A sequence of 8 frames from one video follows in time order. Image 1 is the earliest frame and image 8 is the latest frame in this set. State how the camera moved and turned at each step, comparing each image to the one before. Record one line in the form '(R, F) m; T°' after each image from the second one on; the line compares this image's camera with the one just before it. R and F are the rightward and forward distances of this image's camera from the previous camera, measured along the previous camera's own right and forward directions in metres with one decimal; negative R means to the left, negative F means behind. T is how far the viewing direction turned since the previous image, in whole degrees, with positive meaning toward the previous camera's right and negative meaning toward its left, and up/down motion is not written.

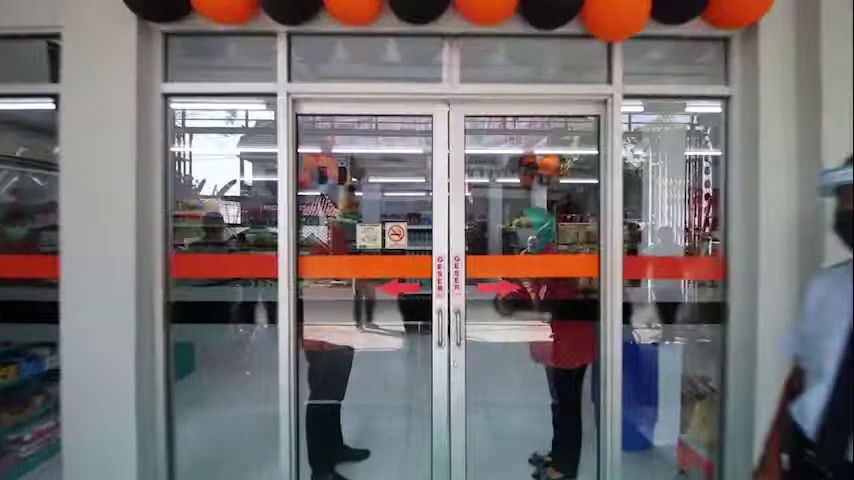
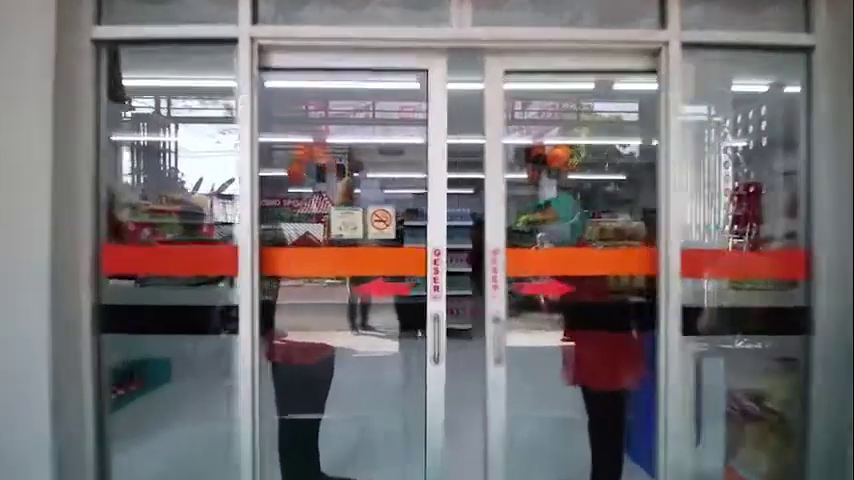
(0.0, +0.7) m; 0°
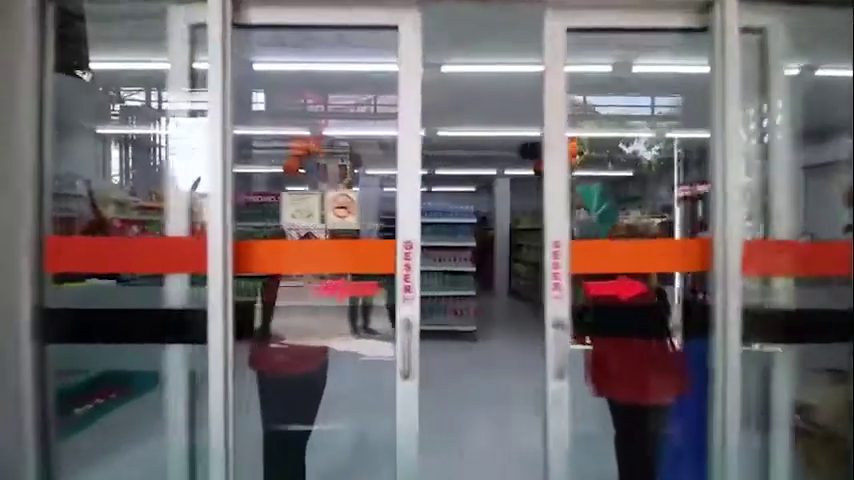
(0.0, +0.4) m; 0°
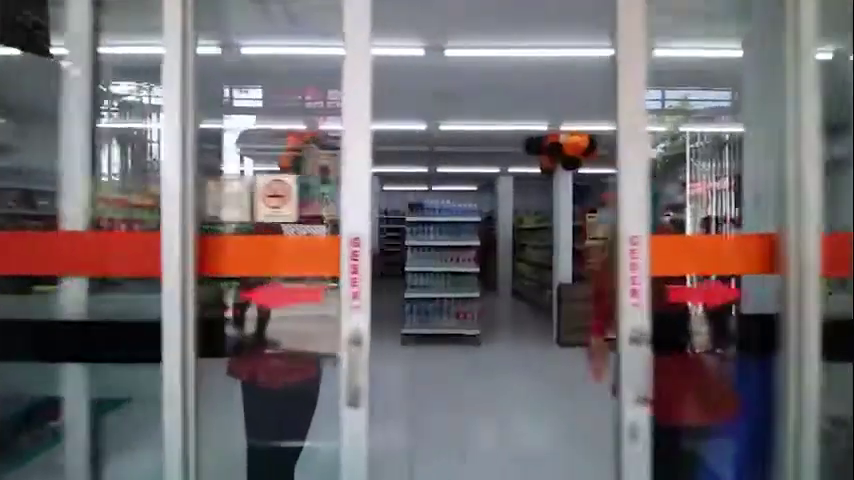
(0.0, +0.4) m; 0°
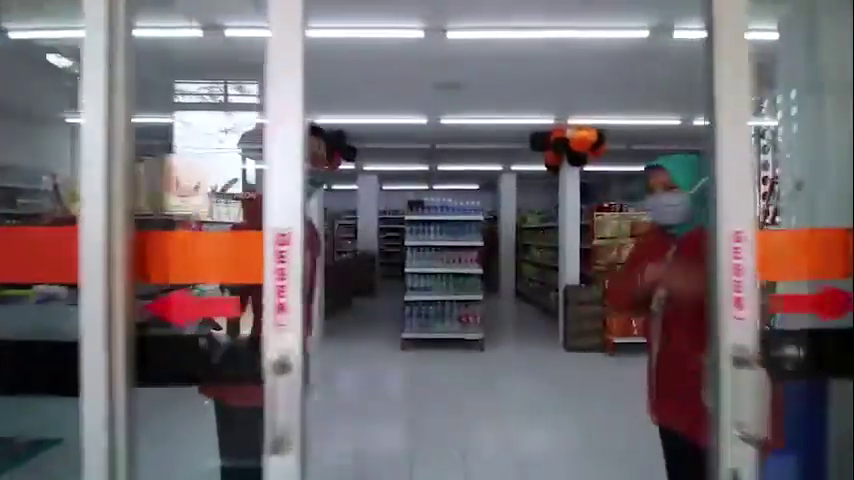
(0.0, +0.4) m; 0°
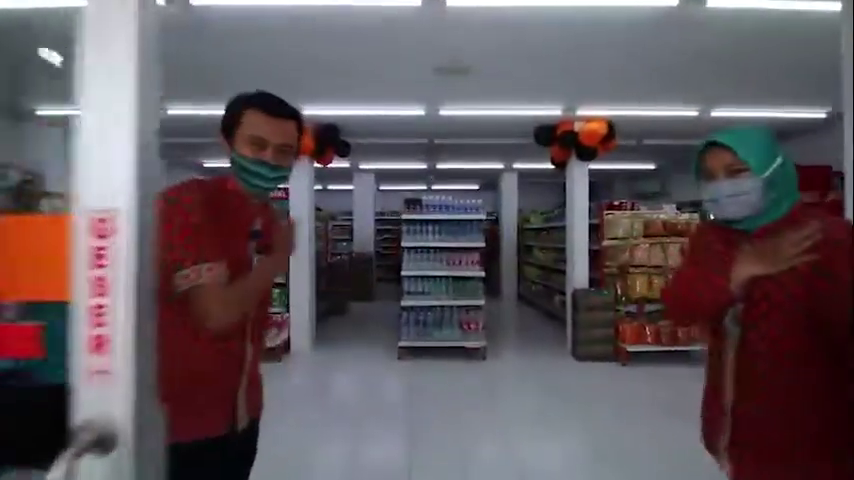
(0.0, +0.5) m; 0°
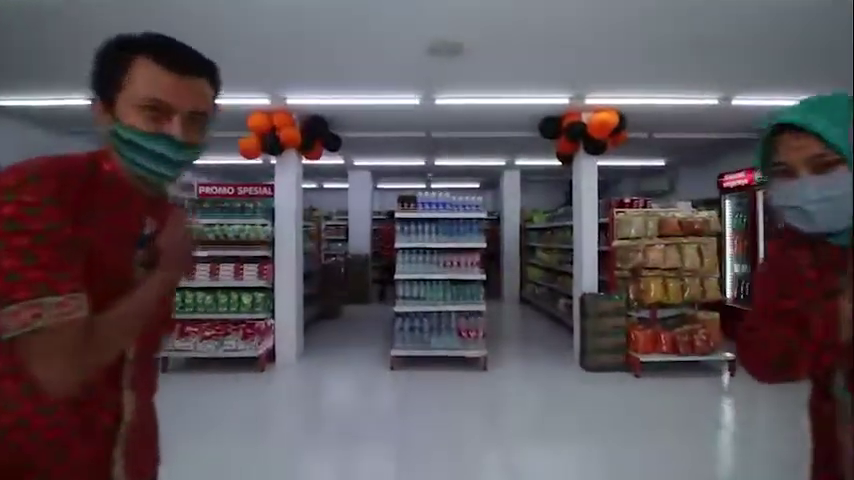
(+0.1, +0.5) m; 0°
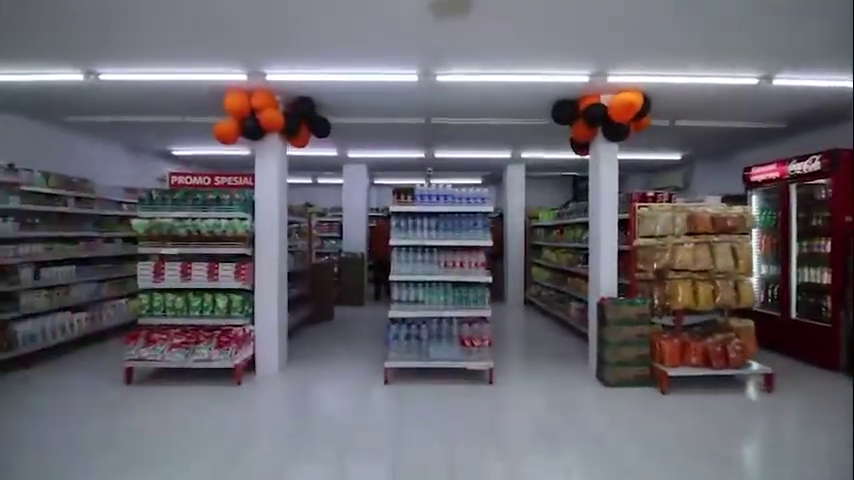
(0.0, +0.8) m; 0°
